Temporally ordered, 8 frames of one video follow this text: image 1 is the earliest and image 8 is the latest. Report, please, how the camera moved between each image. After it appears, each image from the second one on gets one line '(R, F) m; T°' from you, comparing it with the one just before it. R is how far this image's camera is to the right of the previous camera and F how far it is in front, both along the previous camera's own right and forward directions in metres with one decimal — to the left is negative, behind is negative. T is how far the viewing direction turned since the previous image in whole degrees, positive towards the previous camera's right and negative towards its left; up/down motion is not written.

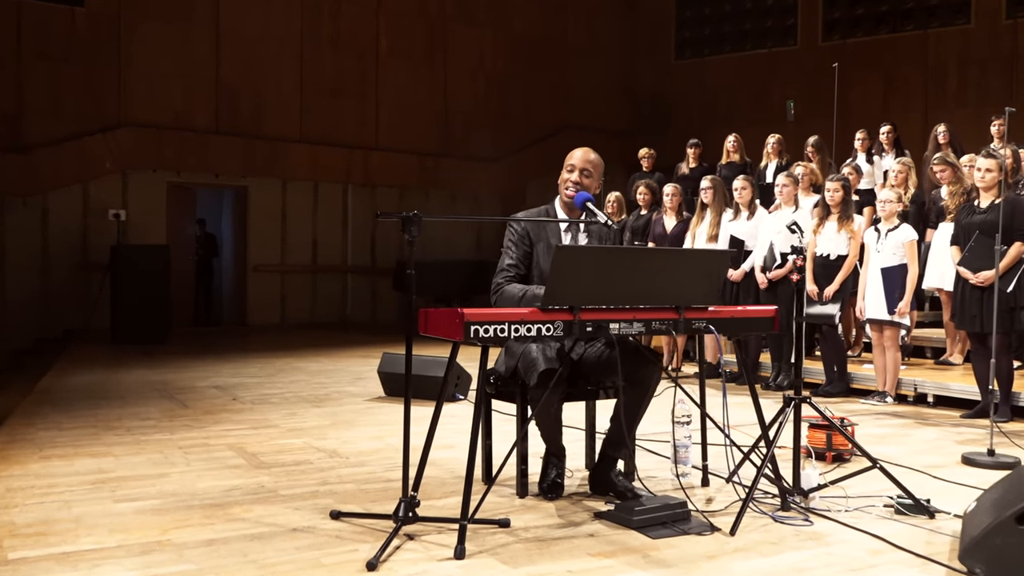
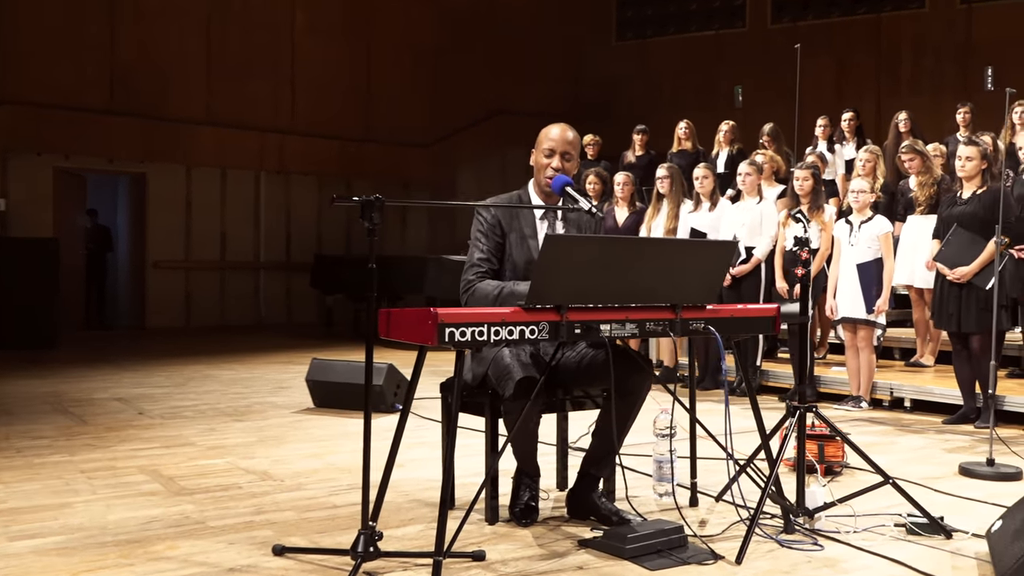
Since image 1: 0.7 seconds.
(-0.3, +0.5) m; +6°
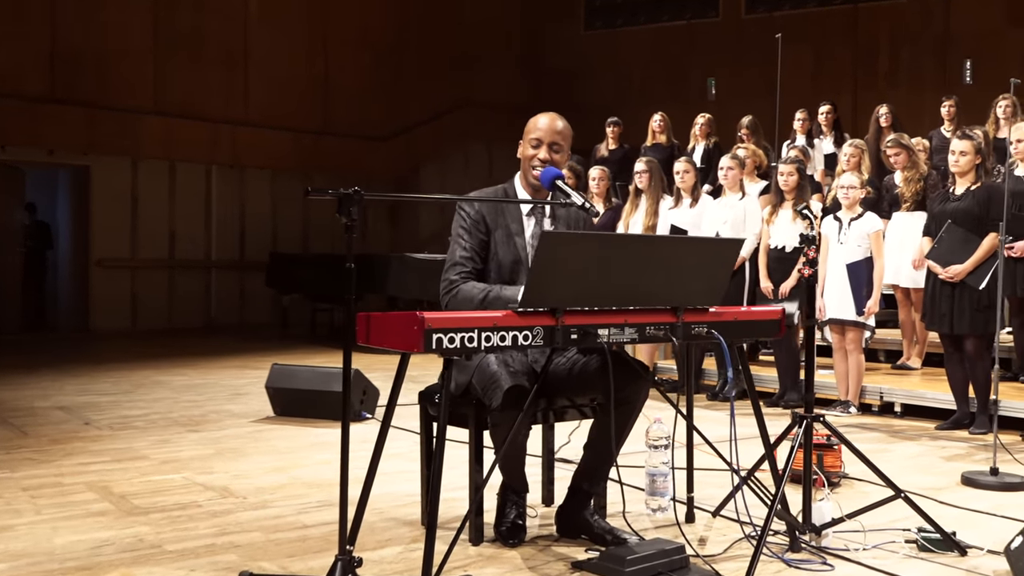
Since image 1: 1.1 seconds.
(-0.1, +0.3) m; +3°
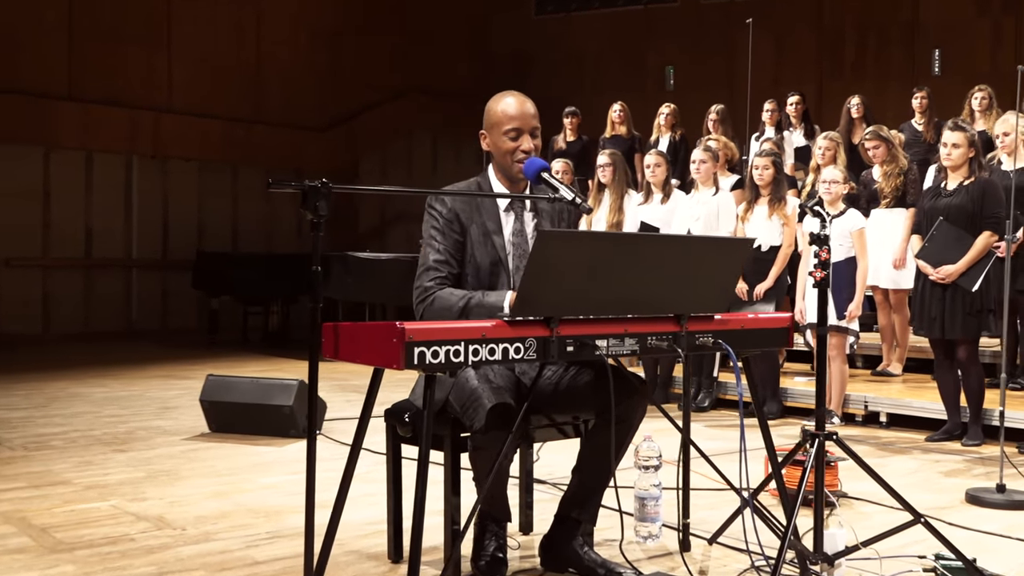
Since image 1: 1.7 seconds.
(-0.2, +0.4) m; +4°
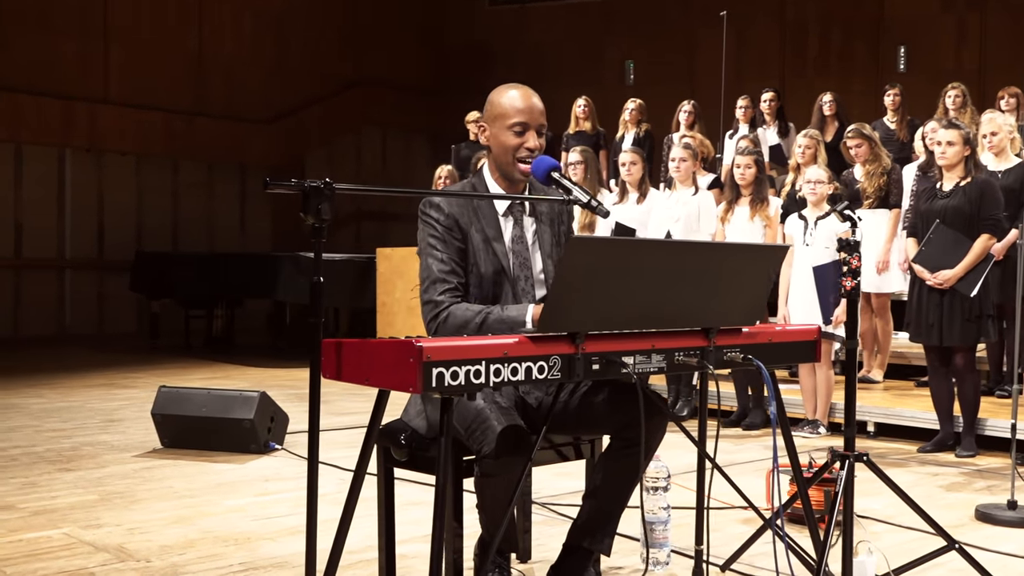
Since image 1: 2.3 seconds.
(-0.2, +0.2) m; +4°
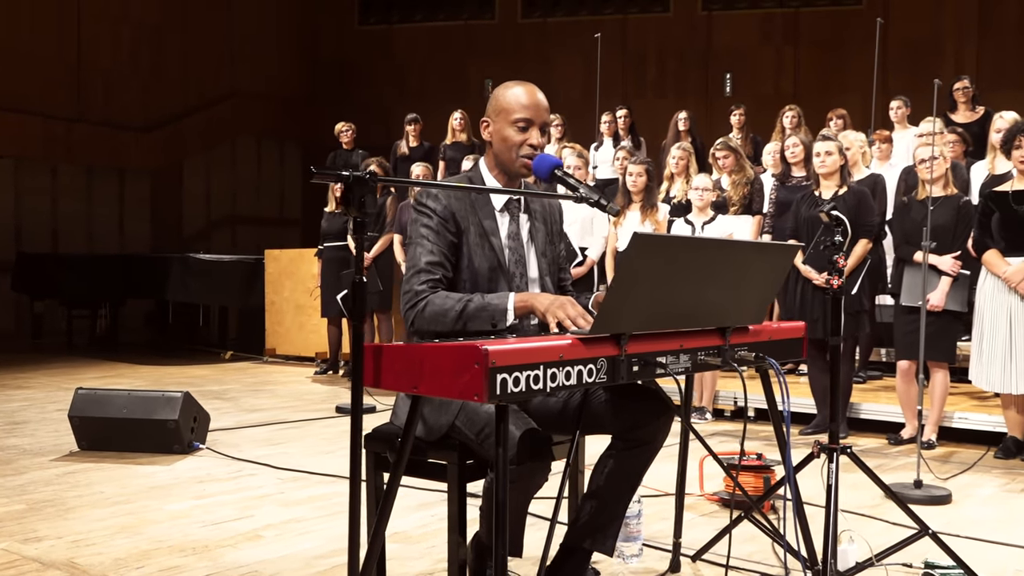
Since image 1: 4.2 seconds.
(-0.7, 0.0) m; +13°
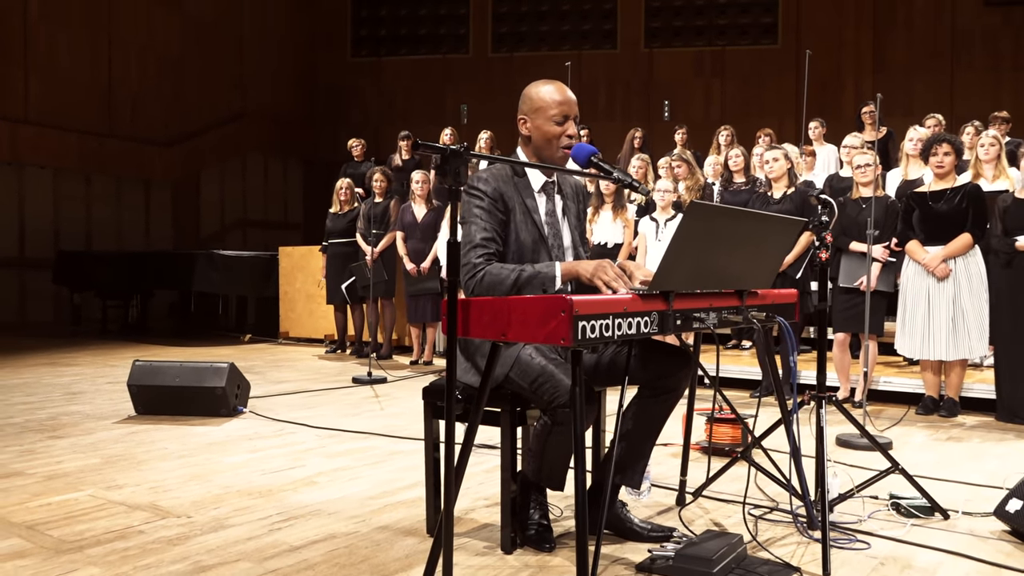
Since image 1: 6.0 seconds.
(-0.5, -0.5) m; +7°
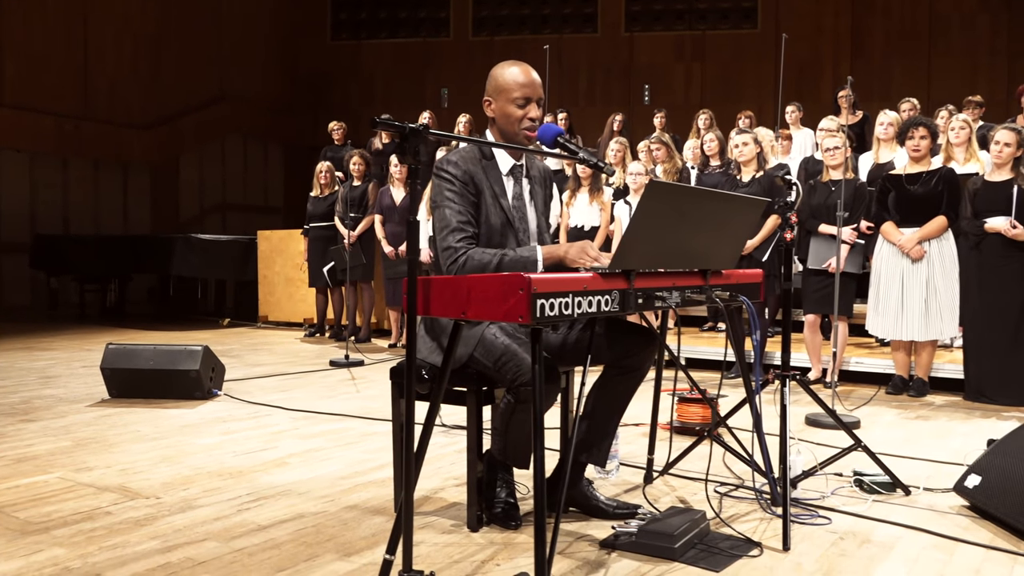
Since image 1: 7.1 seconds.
(+0.1, 0.0) m; 0°
